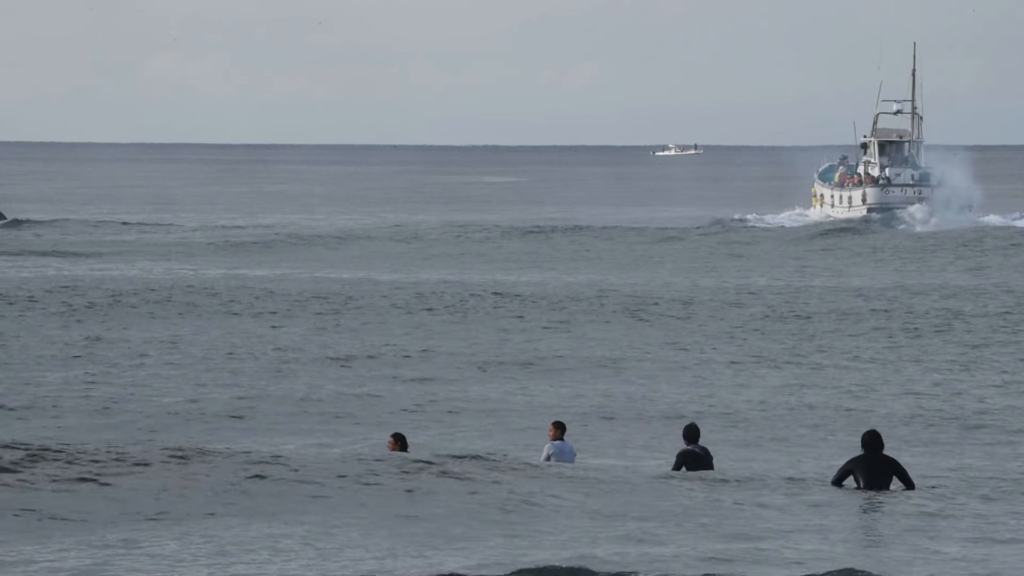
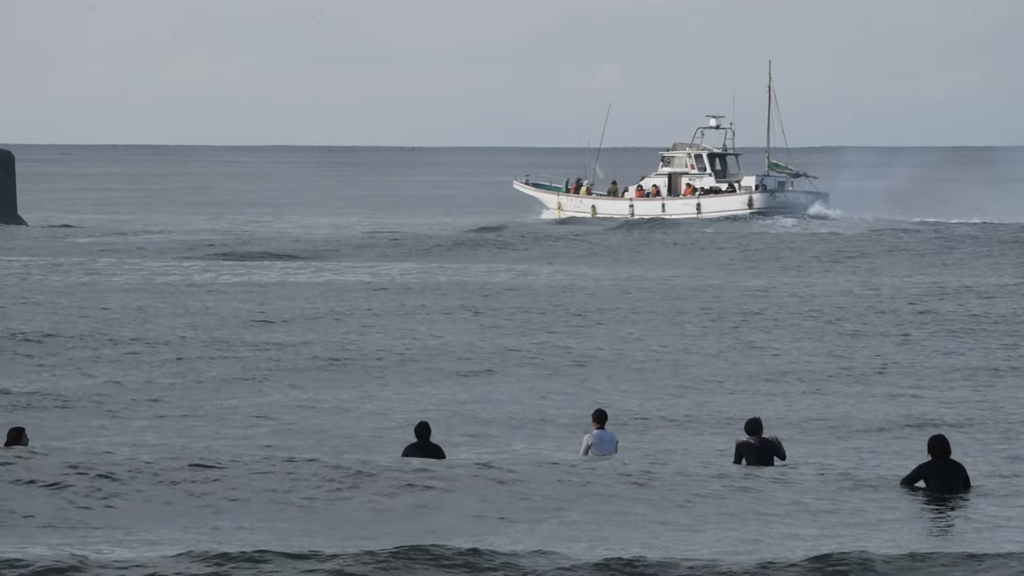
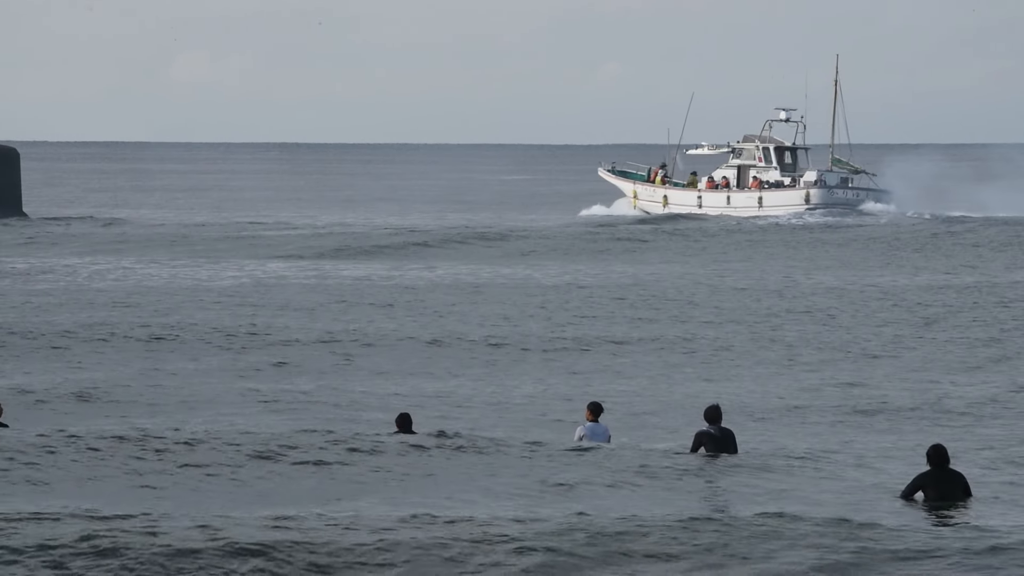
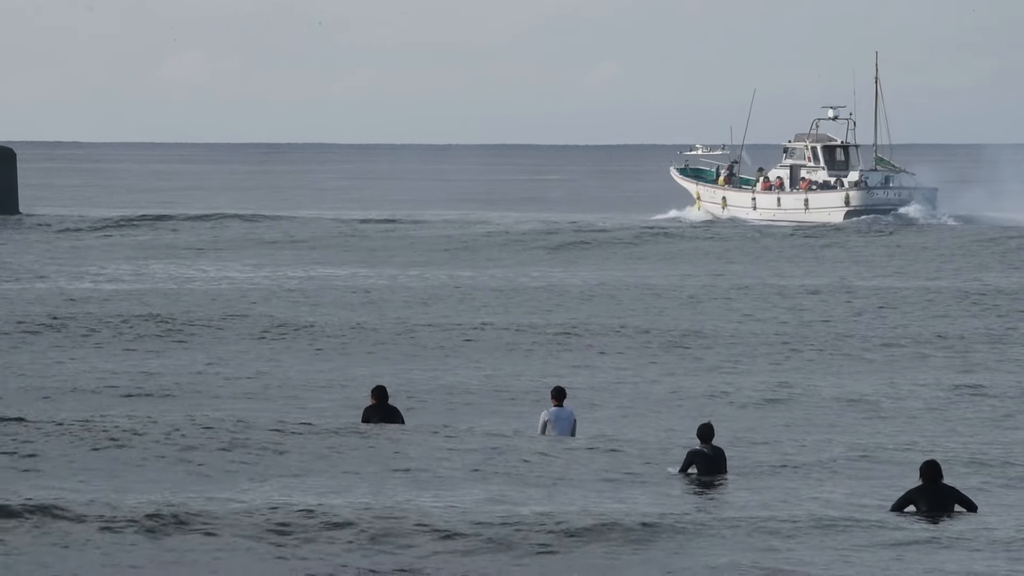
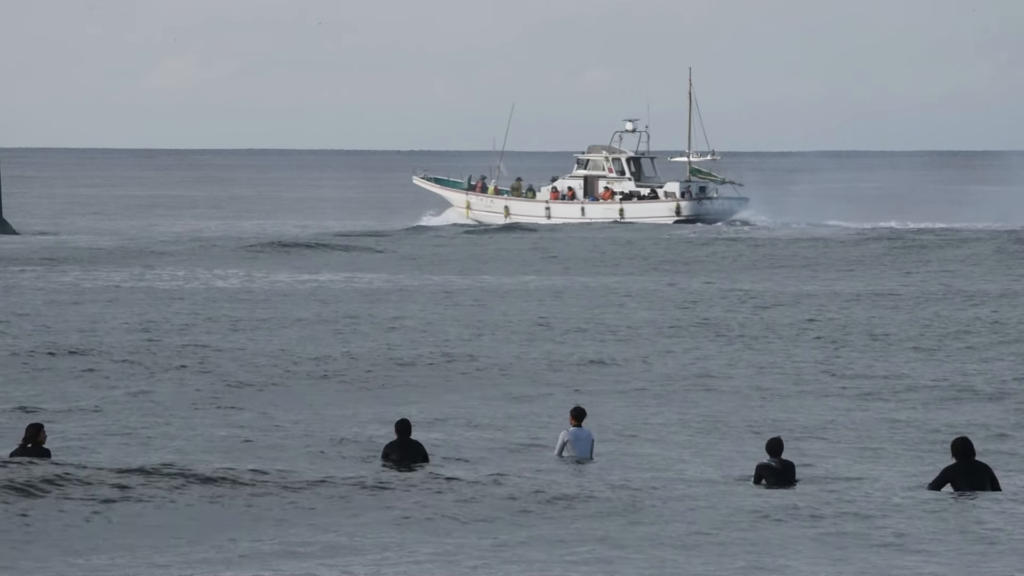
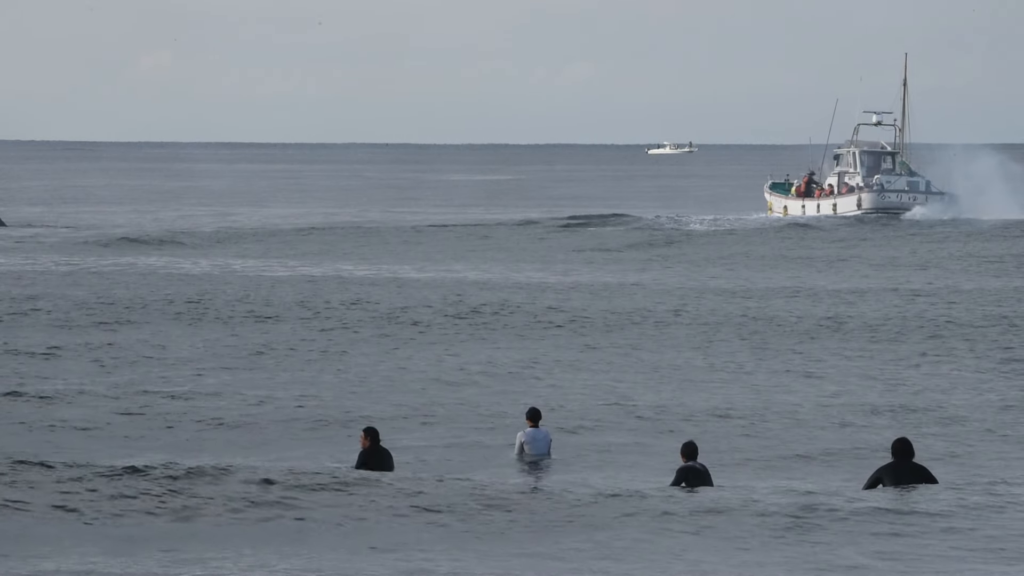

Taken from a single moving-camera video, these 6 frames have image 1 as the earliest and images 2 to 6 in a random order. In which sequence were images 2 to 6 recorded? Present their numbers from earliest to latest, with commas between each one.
6, 4, 3, 2, 5
